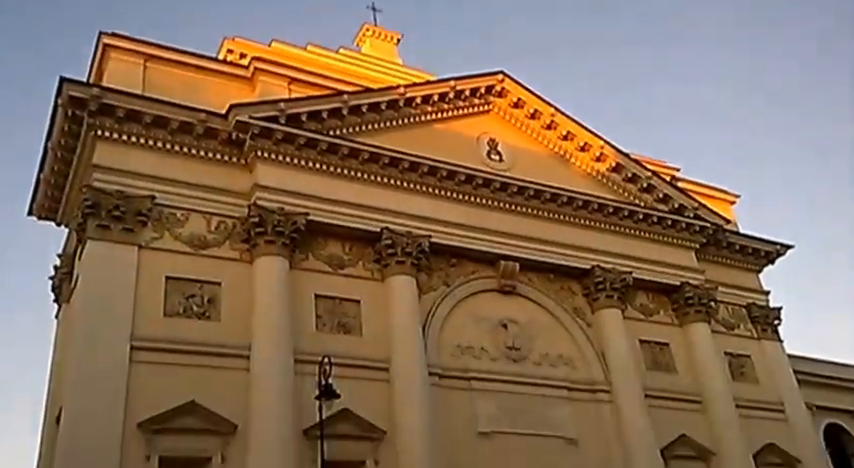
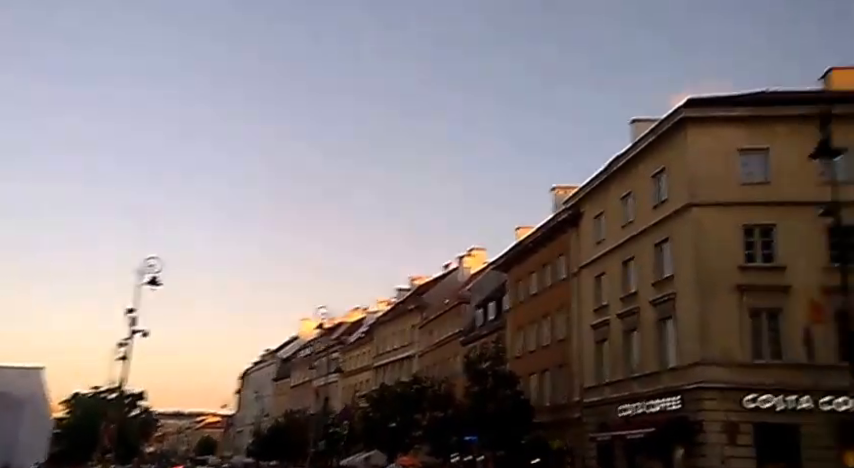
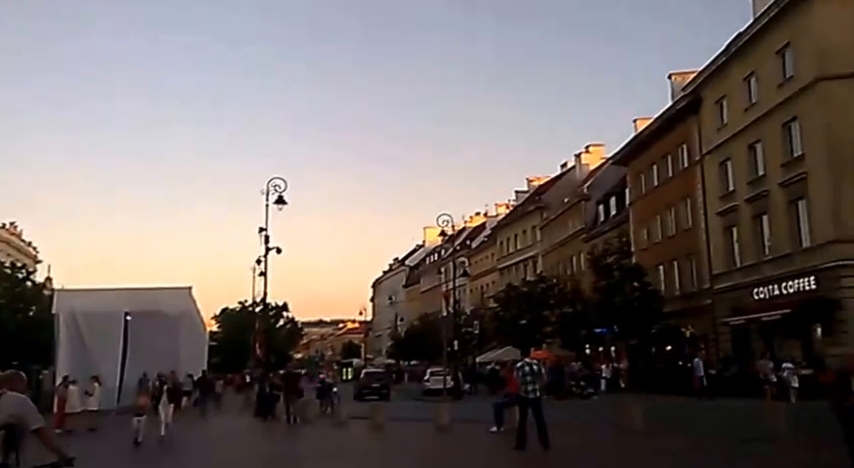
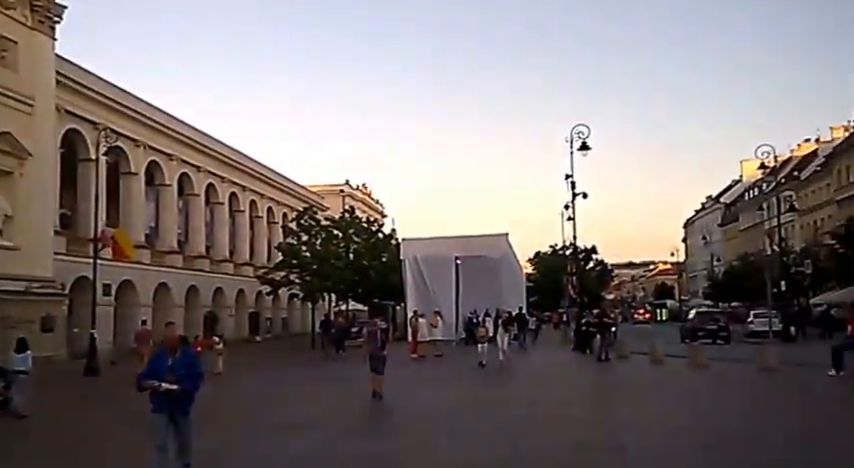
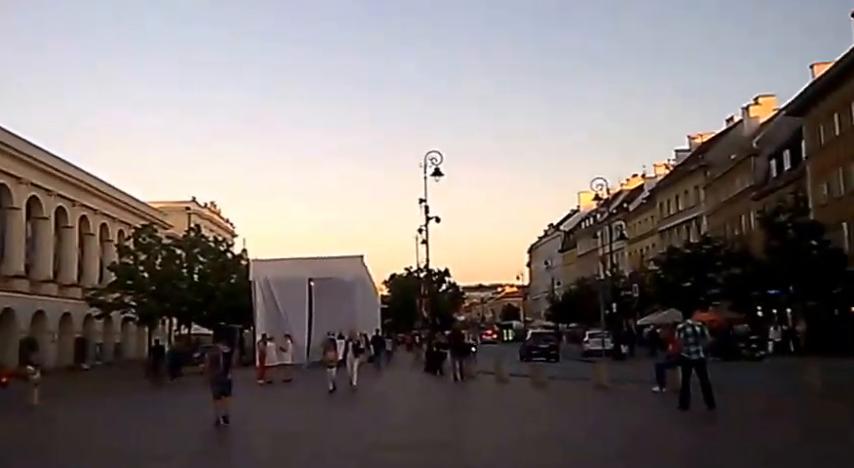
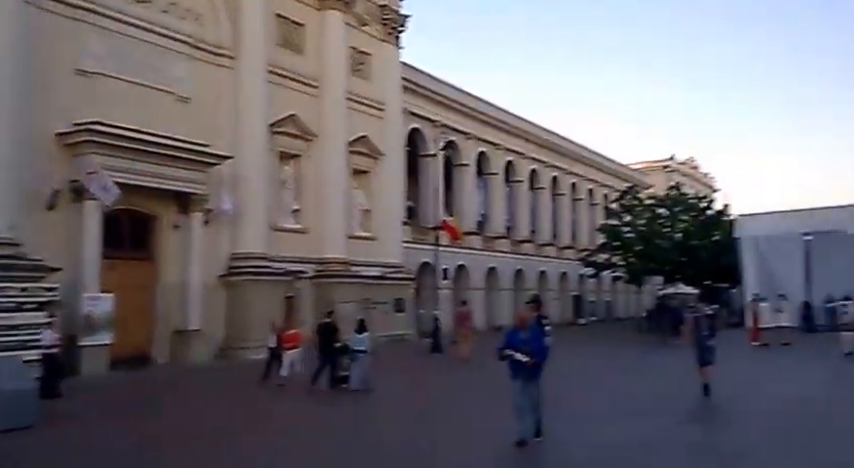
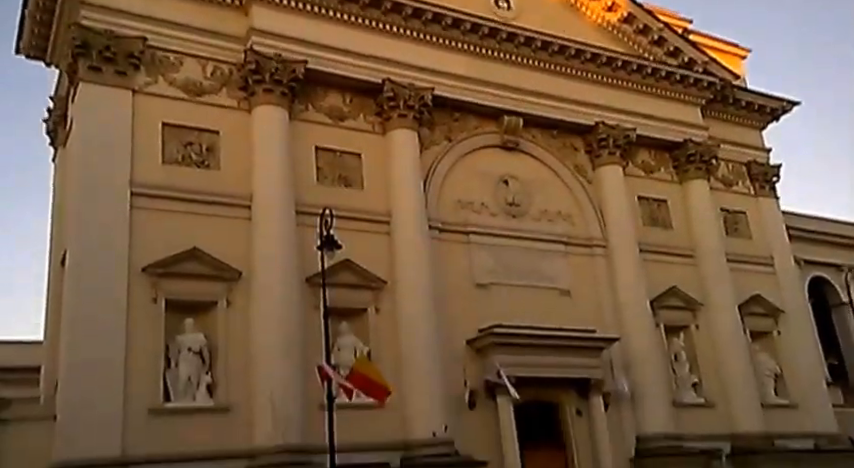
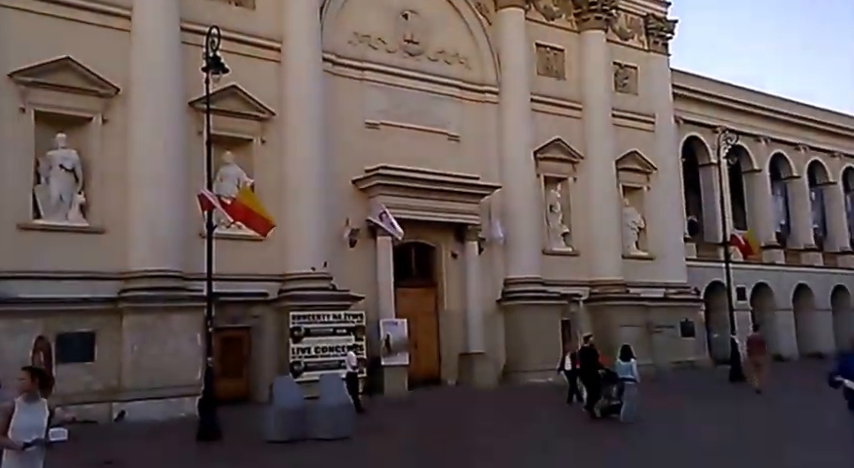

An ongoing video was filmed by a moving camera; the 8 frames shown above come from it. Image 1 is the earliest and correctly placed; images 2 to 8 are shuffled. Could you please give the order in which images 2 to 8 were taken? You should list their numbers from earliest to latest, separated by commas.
7, 8, 6, 4, 5, 3, 2
